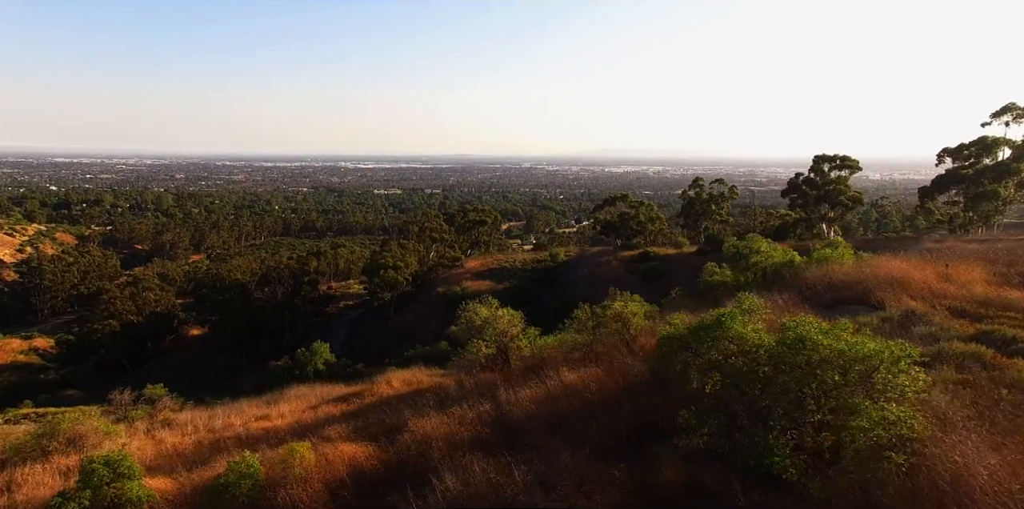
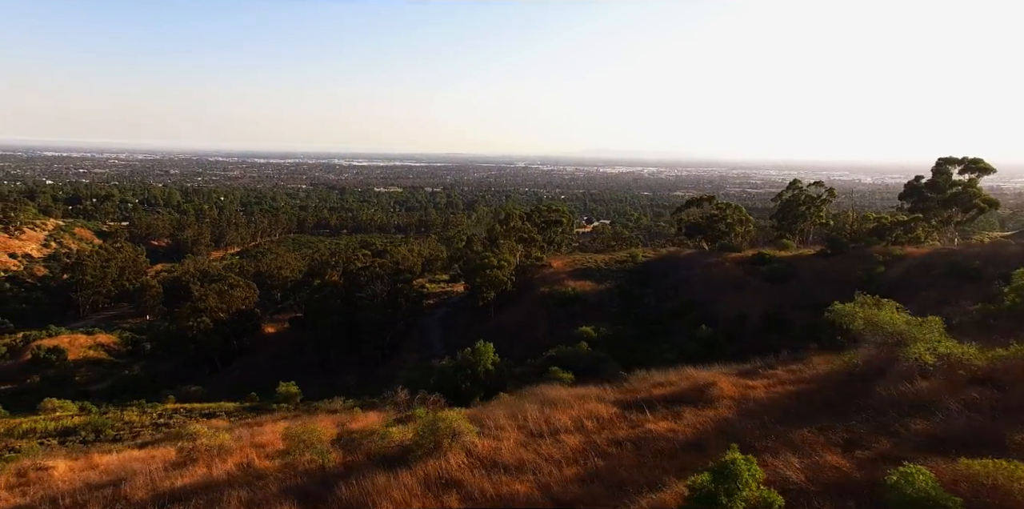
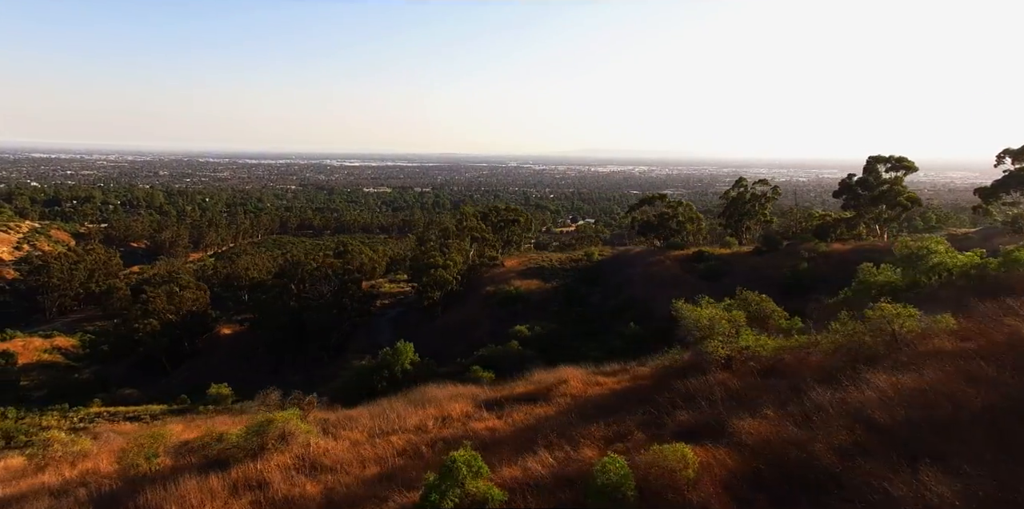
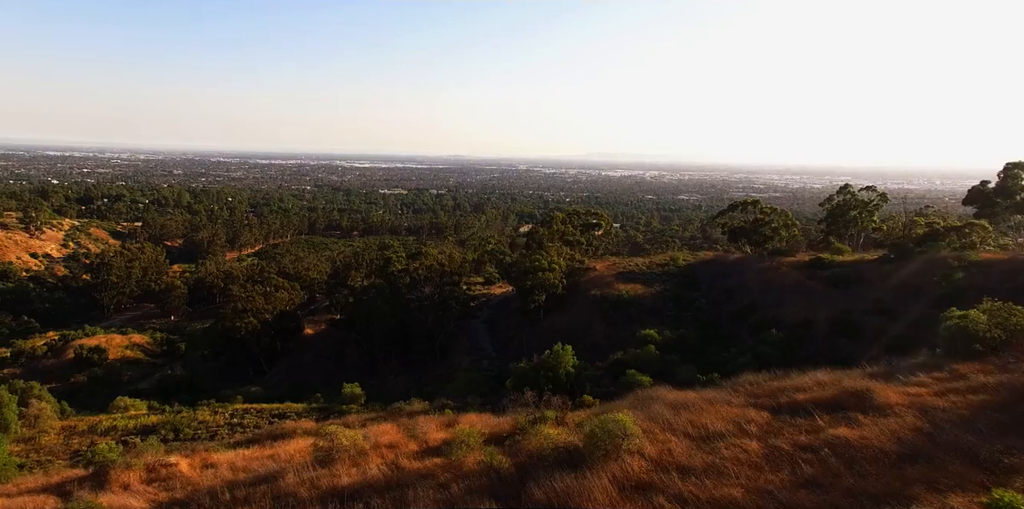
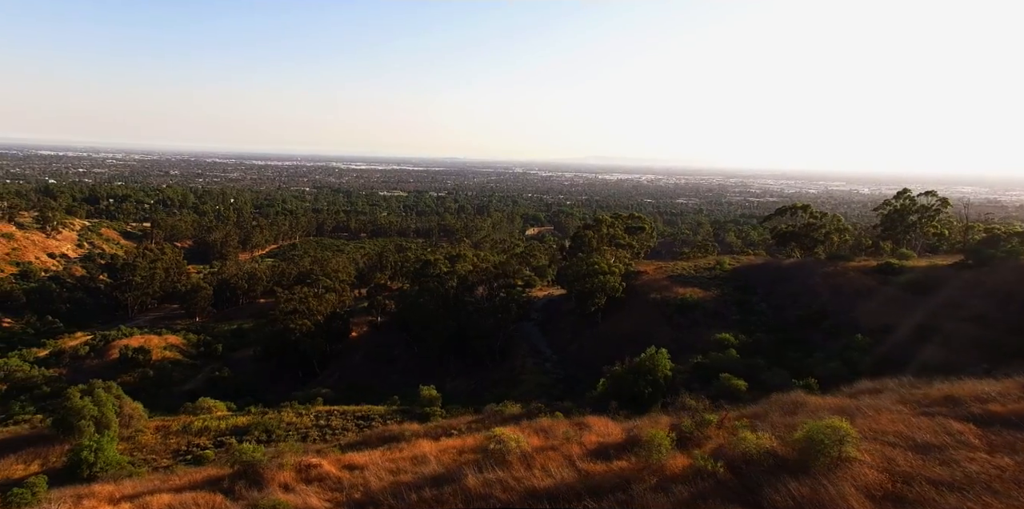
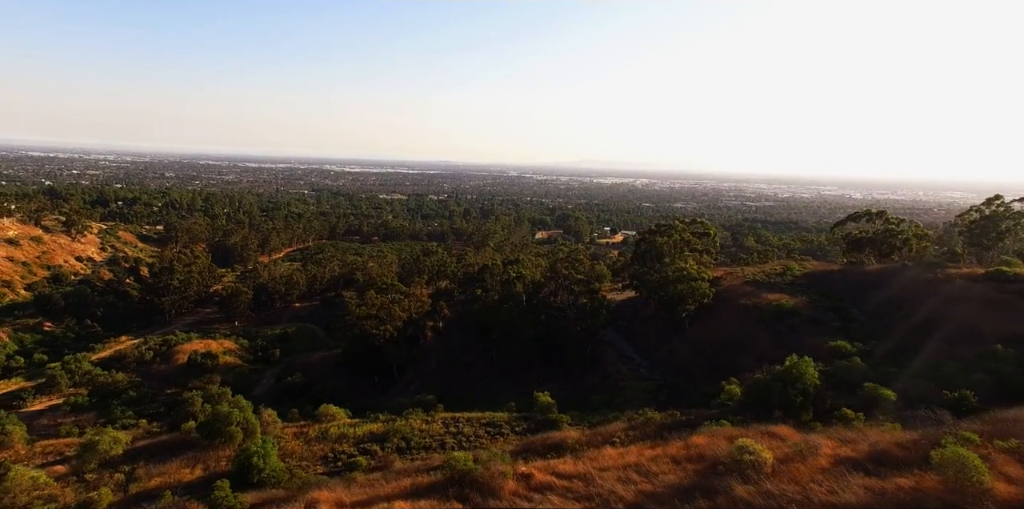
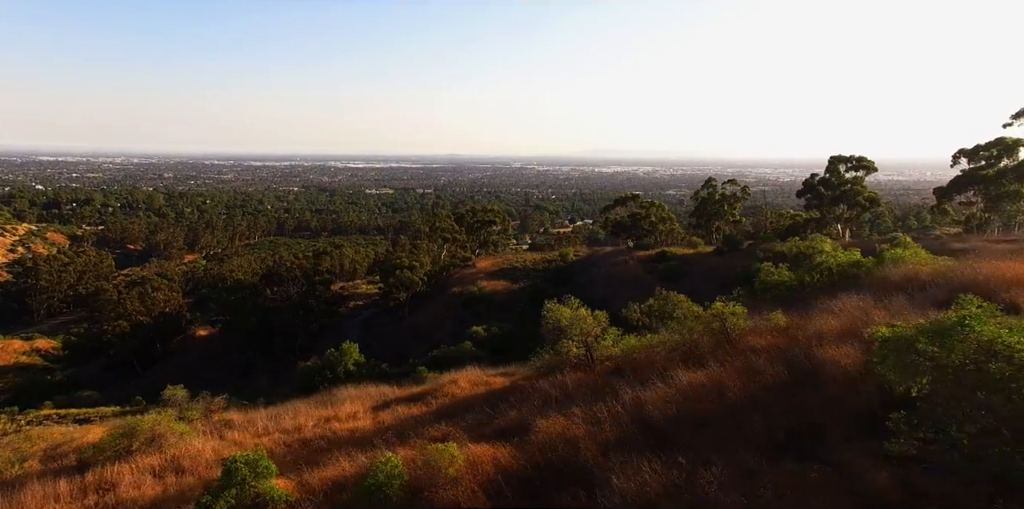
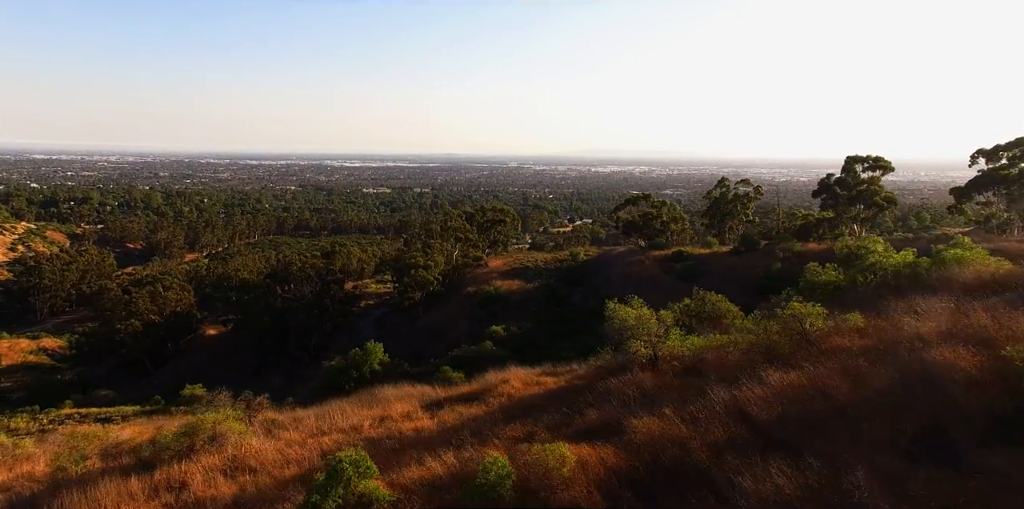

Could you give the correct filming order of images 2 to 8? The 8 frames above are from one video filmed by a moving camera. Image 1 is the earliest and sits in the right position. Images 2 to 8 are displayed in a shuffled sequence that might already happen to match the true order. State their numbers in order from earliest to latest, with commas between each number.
7, 8, 3, 2, 4, 5, 6
